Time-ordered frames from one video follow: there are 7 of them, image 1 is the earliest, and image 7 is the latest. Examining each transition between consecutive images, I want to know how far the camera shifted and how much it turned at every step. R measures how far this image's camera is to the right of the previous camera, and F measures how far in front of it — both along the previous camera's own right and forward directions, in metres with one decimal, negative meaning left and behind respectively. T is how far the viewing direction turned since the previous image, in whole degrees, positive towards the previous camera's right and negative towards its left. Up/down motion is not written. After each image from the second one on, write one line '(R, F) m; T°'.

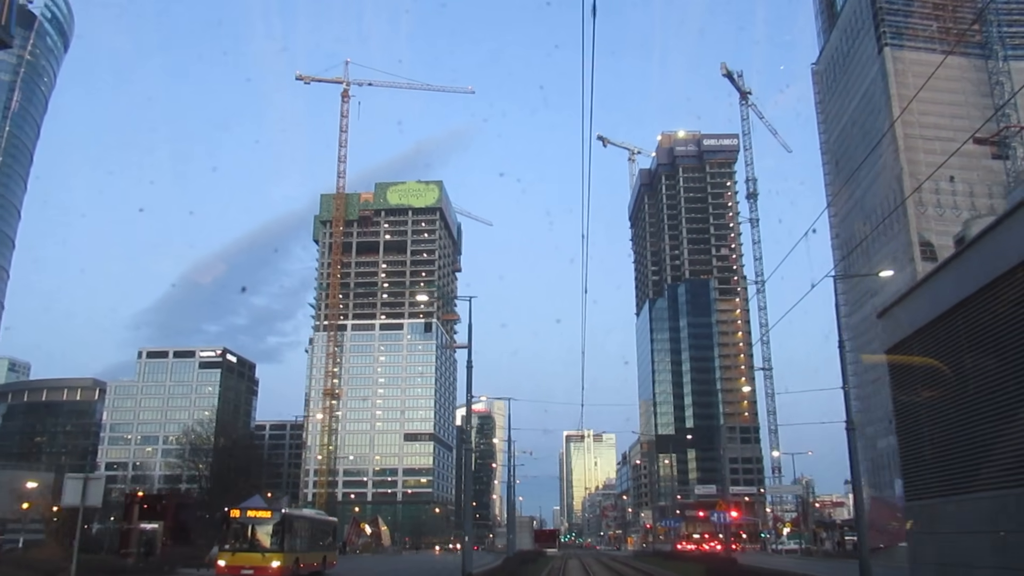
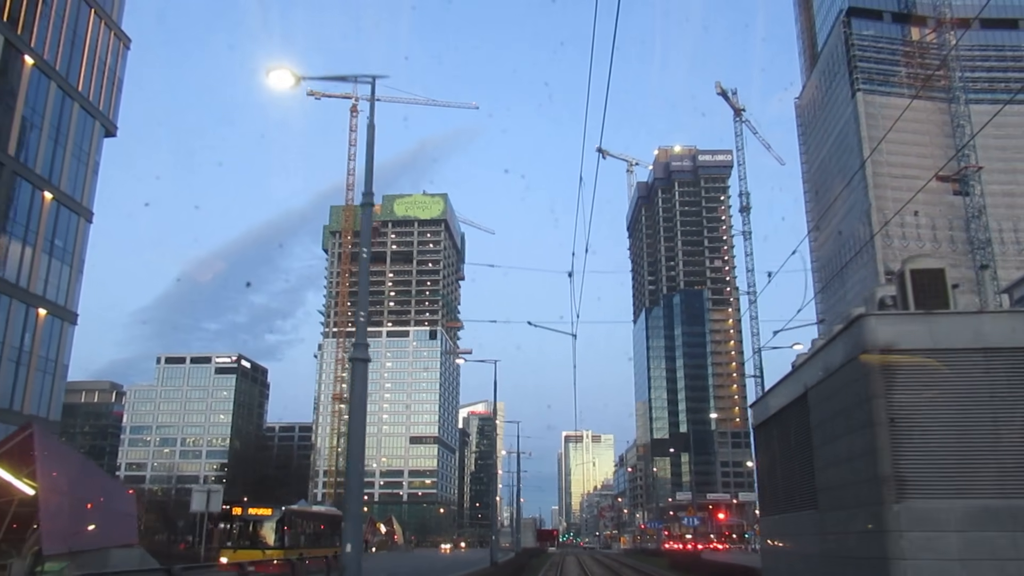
(-0.4, -6.8) m; 0°
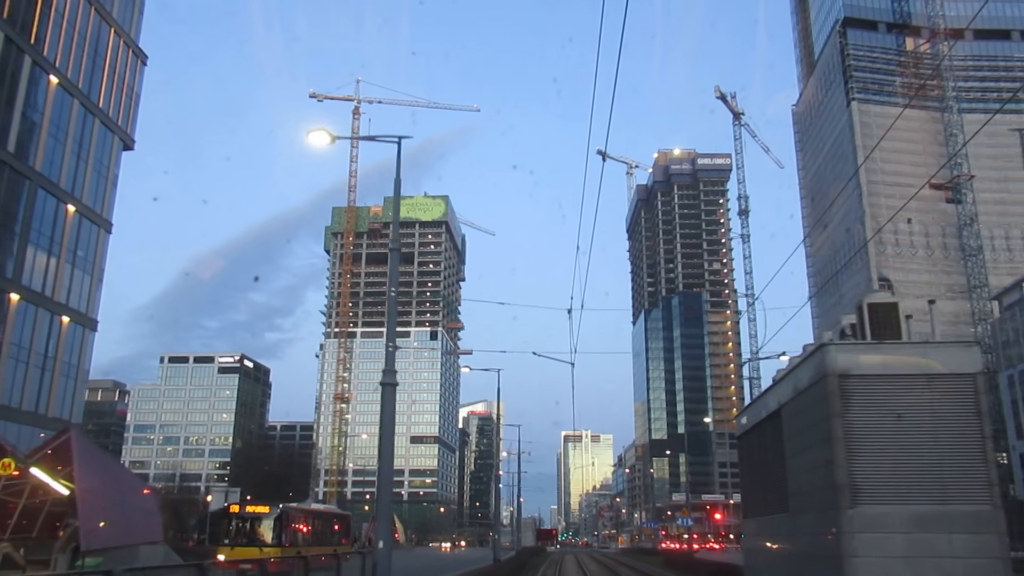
(-0.1, -1.5) m; 0°
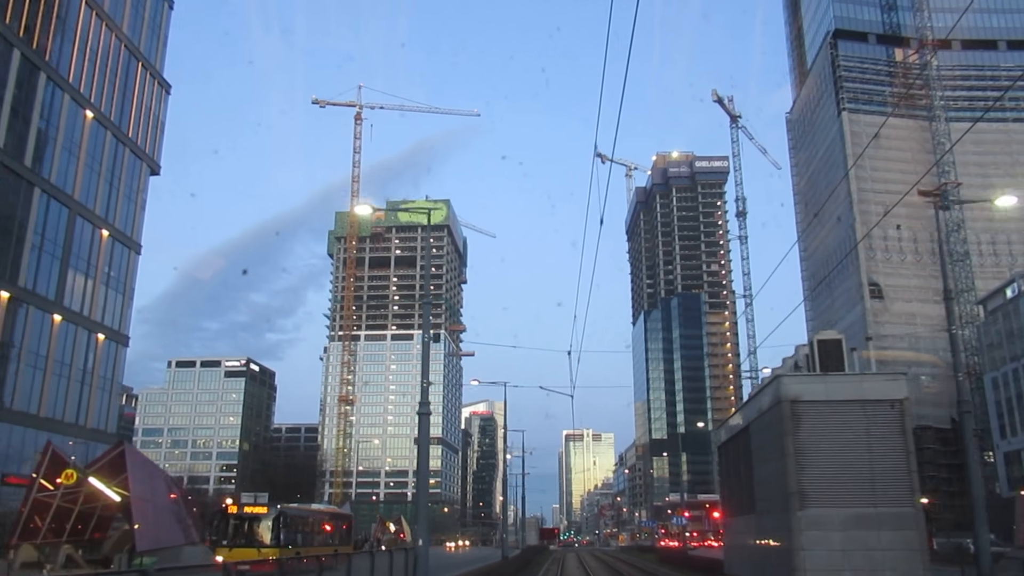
(-0.1, -2.4) m; 0°
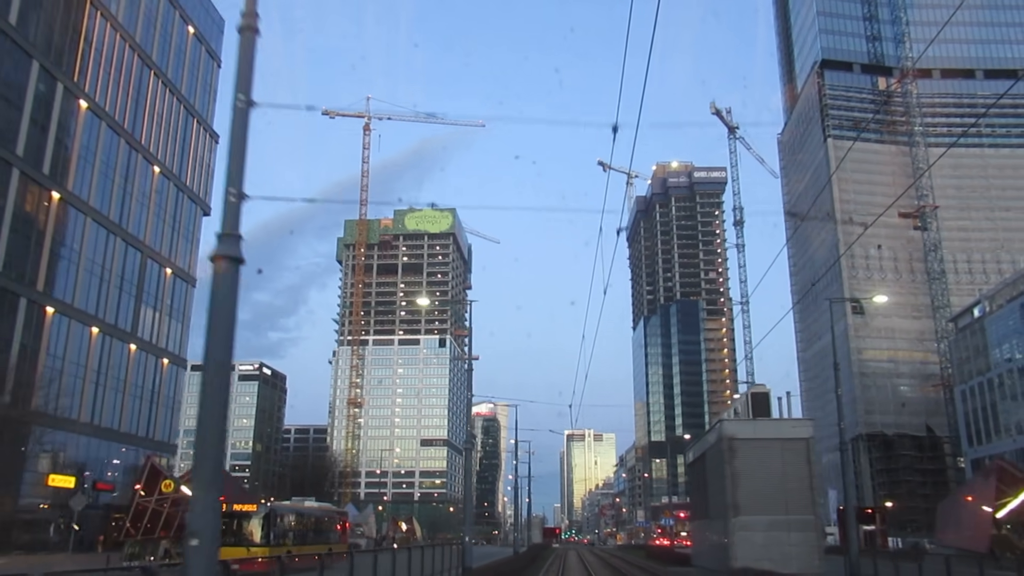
(-0.3, -5.4) m; 0°
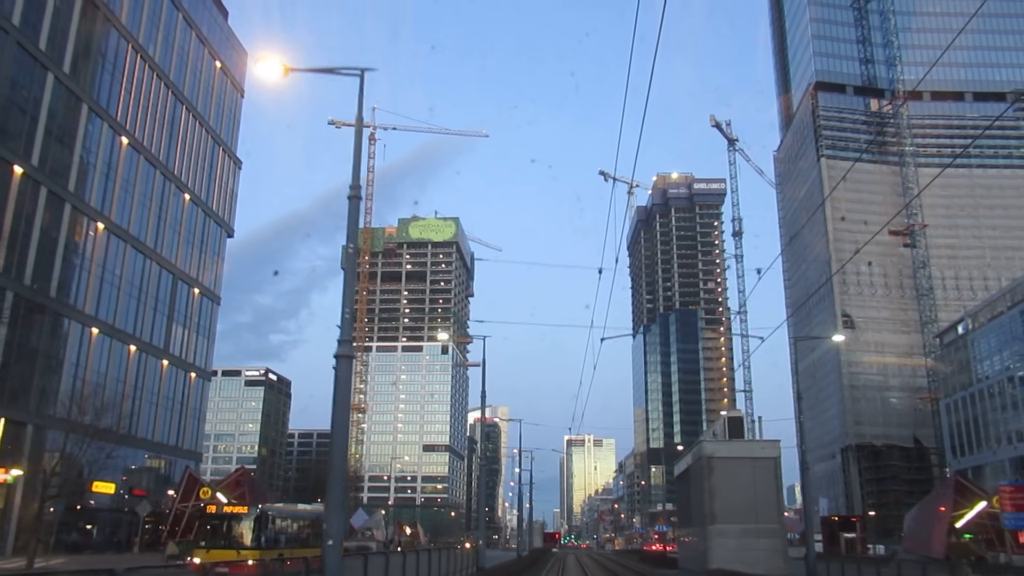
(-0.2, -2.9) m; 0°
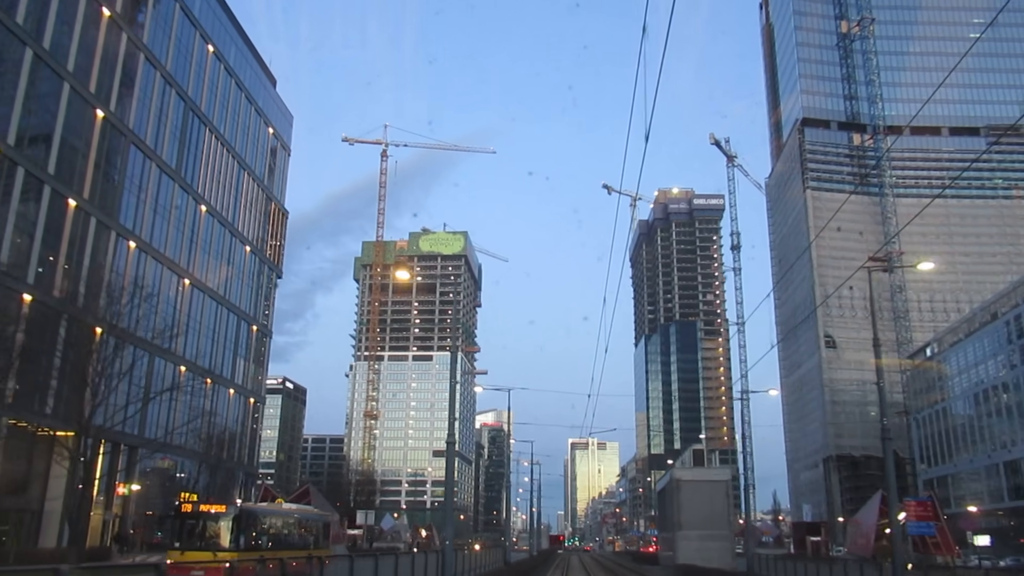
(-0.5, -7.3) m; 0°
